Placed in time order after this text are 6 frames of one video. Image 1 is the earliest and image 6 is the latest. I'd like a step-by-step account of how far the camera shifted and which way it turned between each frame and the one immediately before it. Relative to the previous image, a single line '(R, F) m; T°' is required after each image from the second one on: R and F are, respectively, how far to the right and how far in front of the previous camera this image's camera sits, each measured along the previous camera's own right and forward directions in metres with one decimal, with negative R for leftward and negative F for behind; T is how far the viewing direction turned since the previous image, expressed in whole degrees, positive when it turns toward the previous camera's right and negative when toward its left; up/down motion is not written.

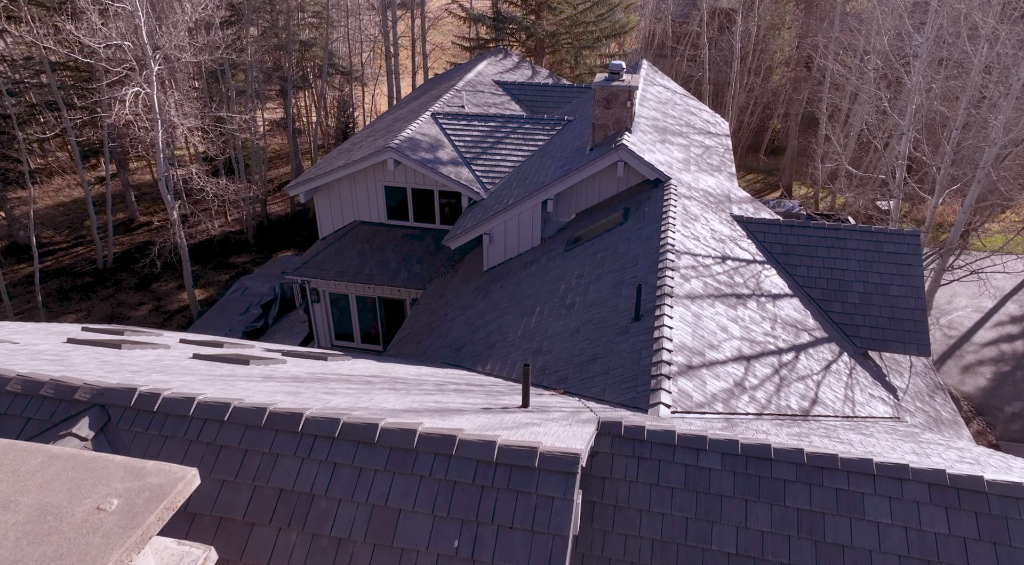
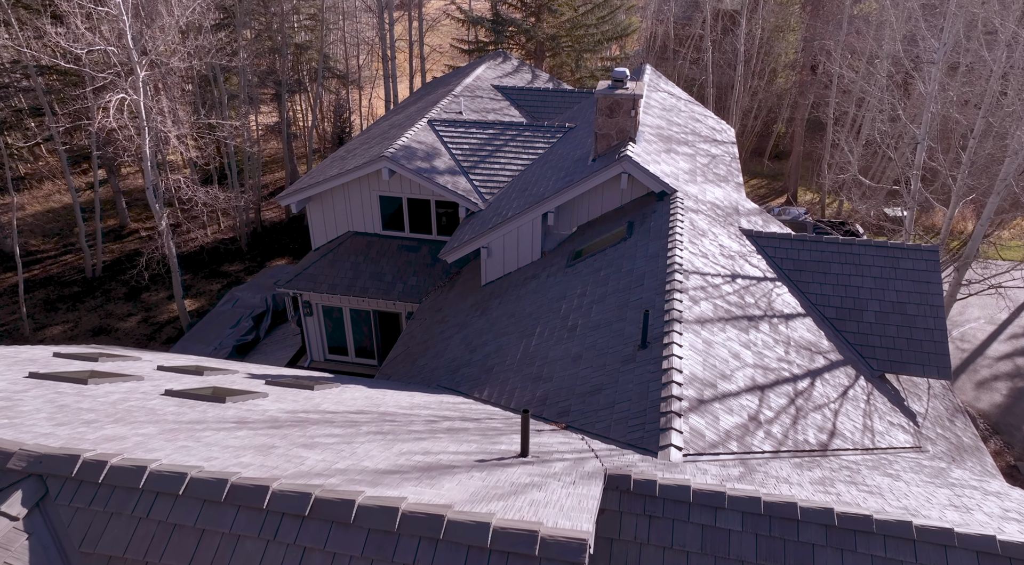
(0.0, +0.7) m; 0°
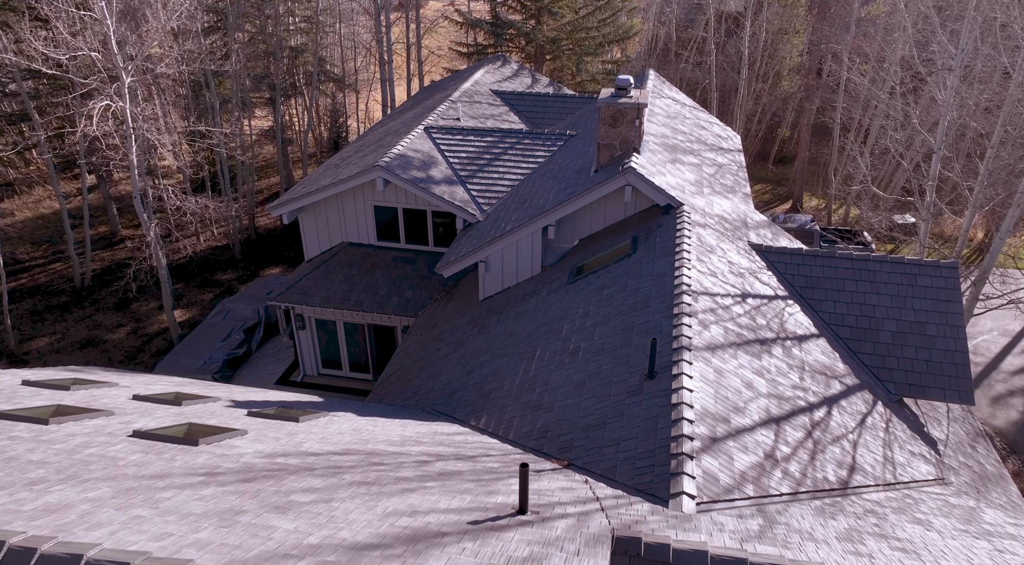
(0.0, +0.6) m; 0°
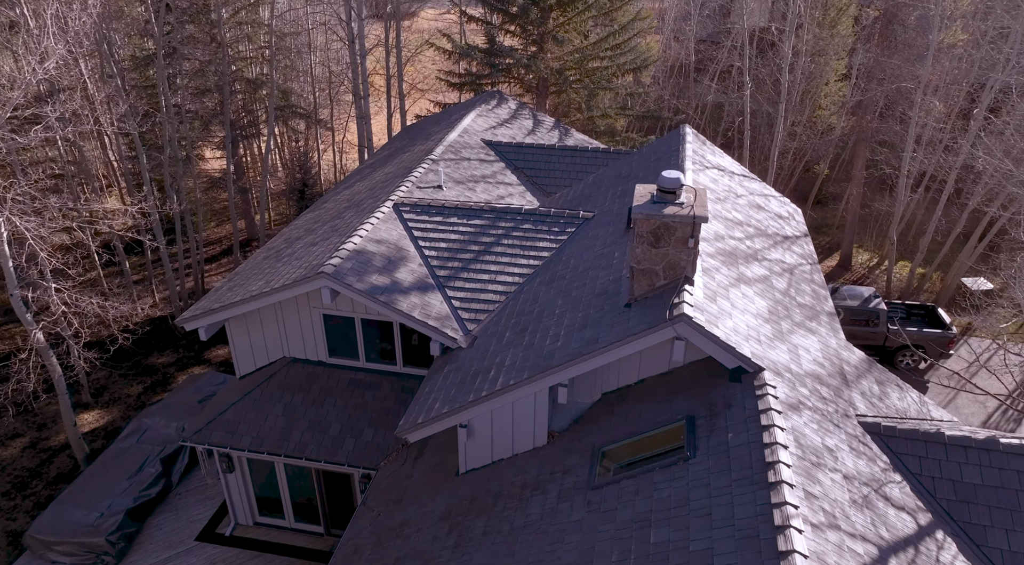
(+0.1, +4.7) m; 0°
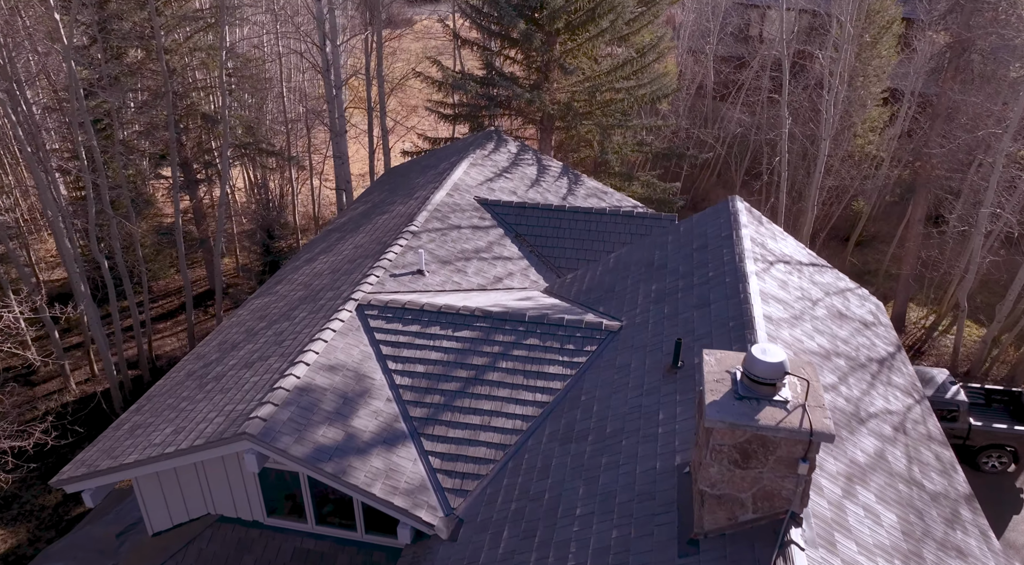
(0.0, +3.7) m; 0°
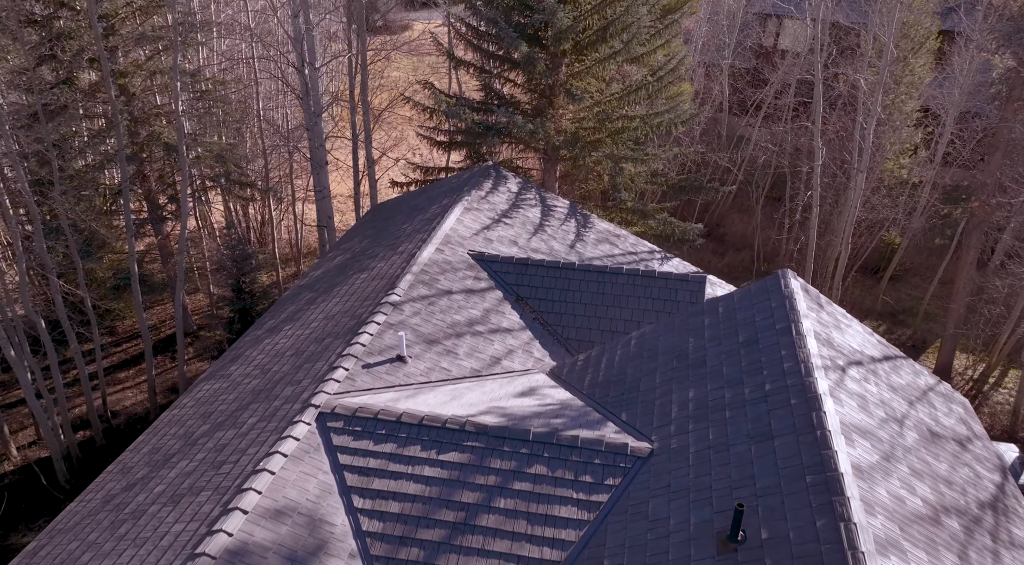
(0.0, +2.4) m; 0°
